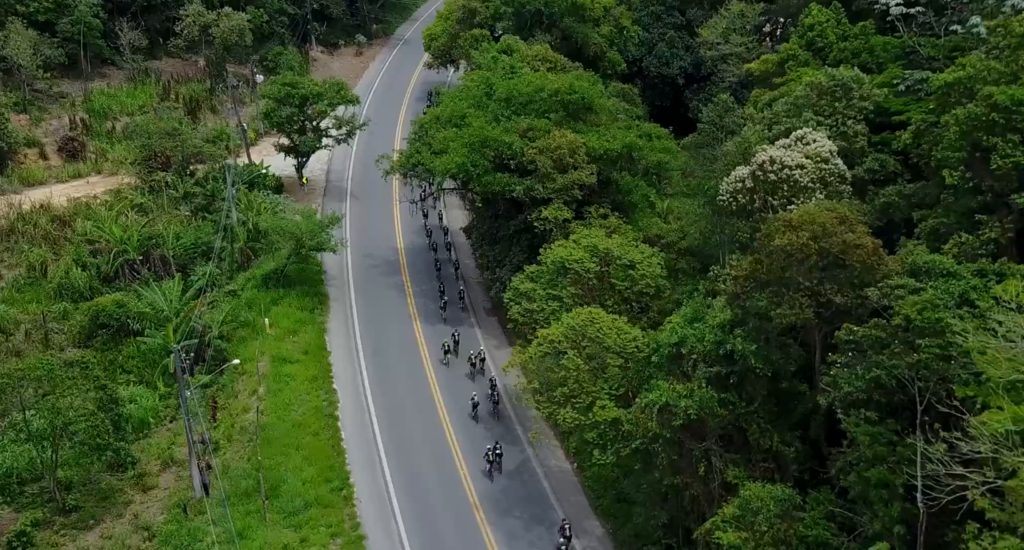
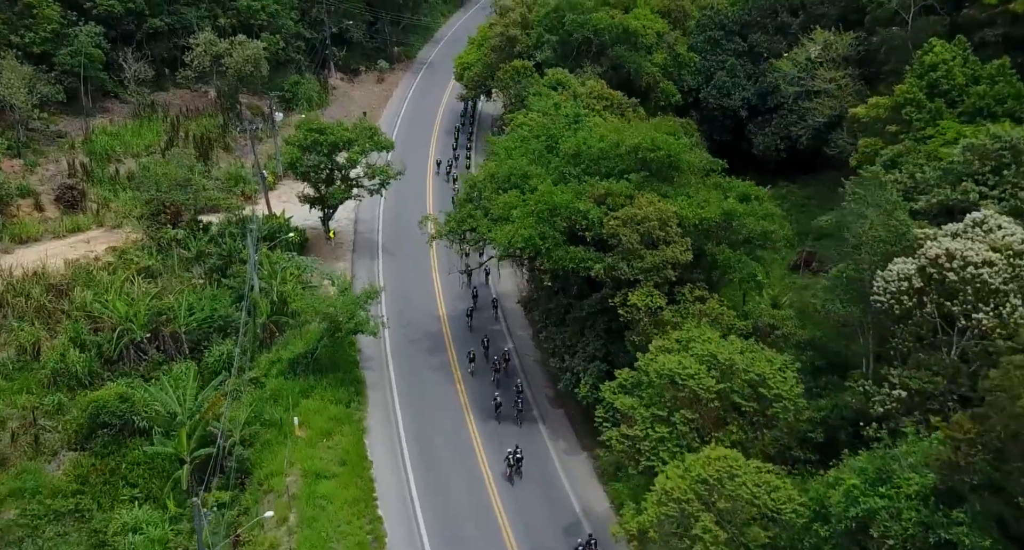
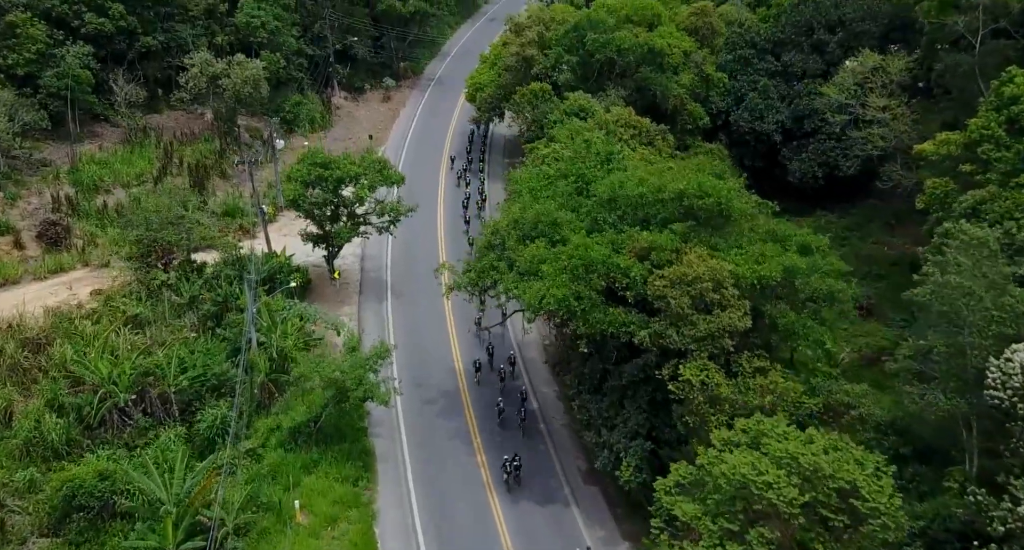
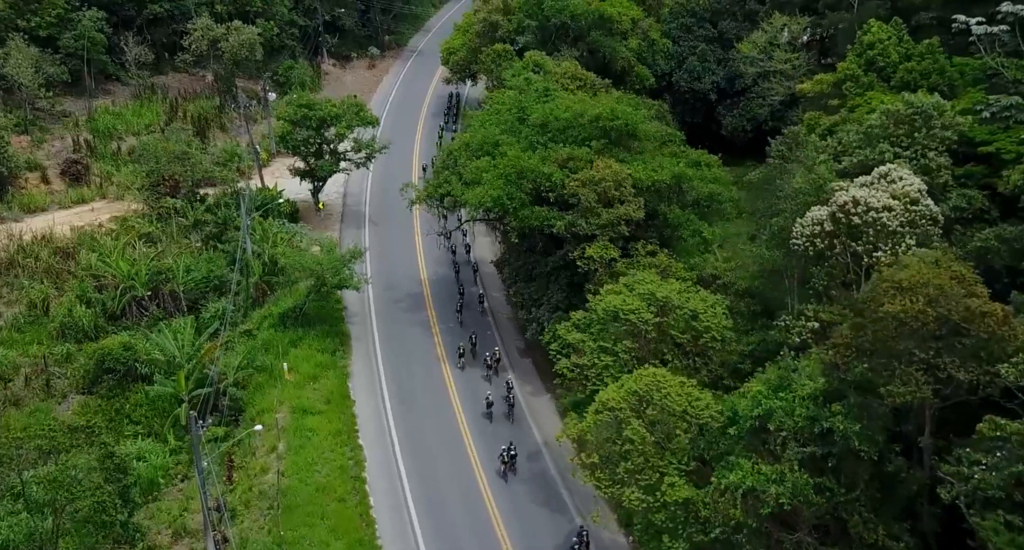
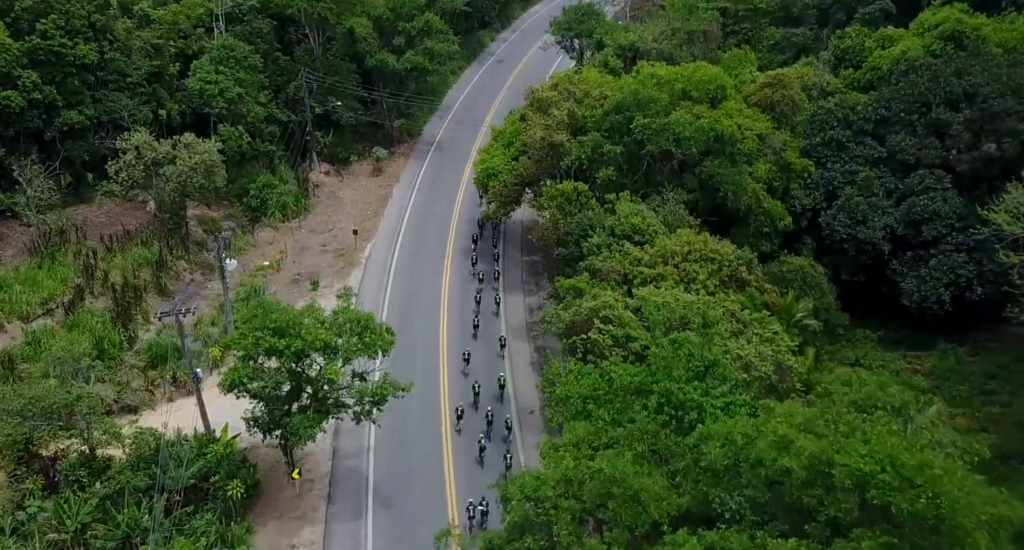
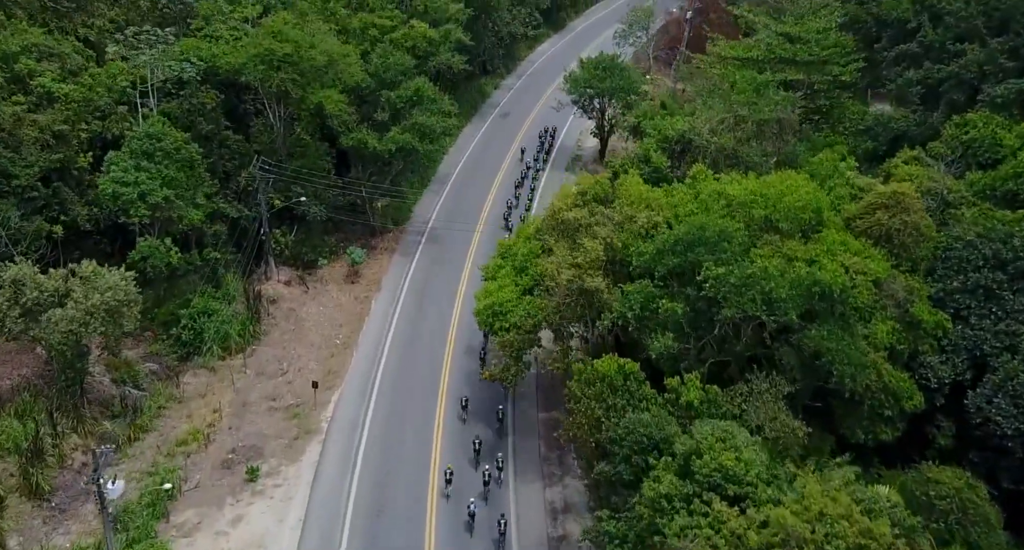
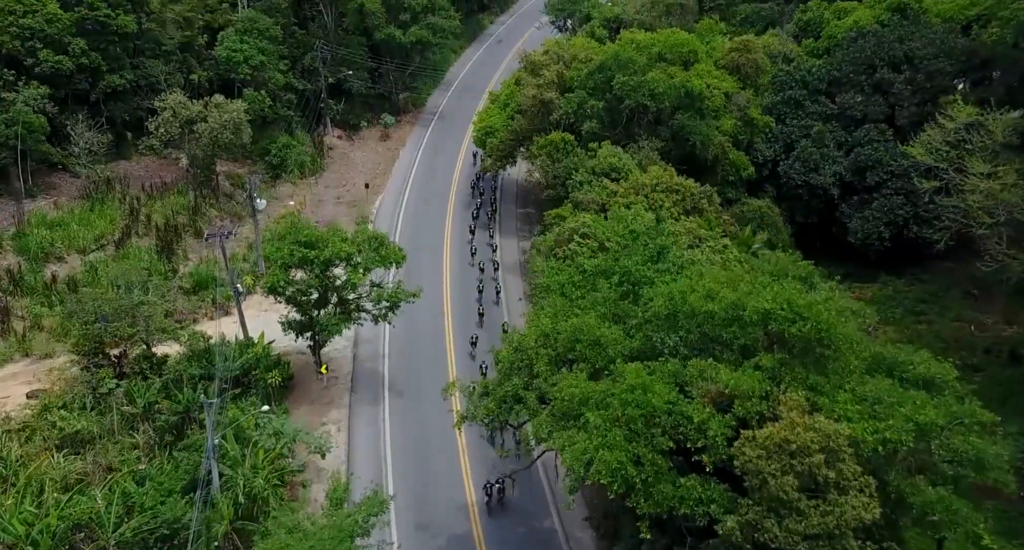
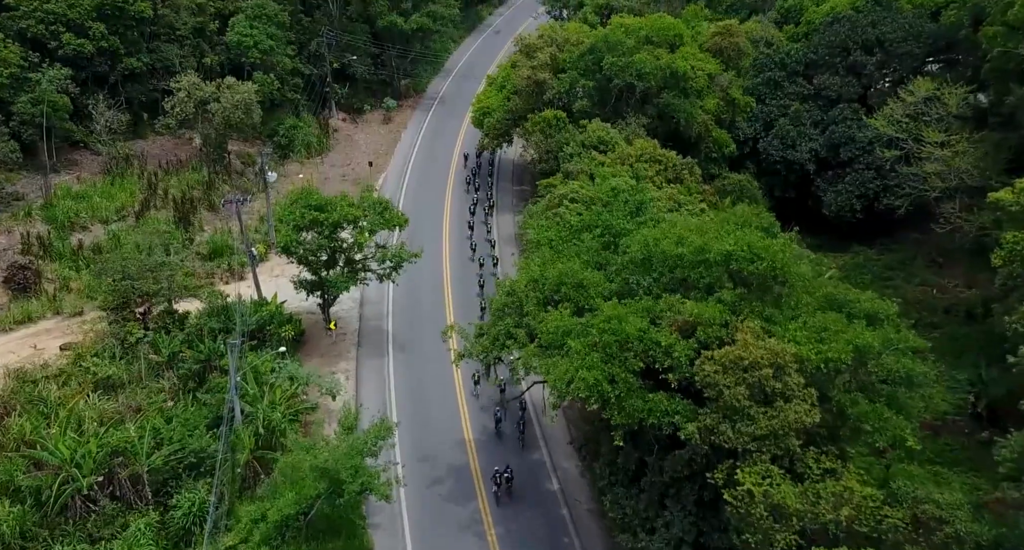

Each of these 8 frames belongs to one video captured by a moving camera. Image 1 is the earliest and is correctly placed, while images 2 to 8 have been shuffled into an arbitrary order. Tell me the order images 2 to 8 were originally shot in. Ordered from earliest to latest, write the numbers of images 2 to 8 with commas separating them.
4, 2, 3, 8, 7, 5, 6
